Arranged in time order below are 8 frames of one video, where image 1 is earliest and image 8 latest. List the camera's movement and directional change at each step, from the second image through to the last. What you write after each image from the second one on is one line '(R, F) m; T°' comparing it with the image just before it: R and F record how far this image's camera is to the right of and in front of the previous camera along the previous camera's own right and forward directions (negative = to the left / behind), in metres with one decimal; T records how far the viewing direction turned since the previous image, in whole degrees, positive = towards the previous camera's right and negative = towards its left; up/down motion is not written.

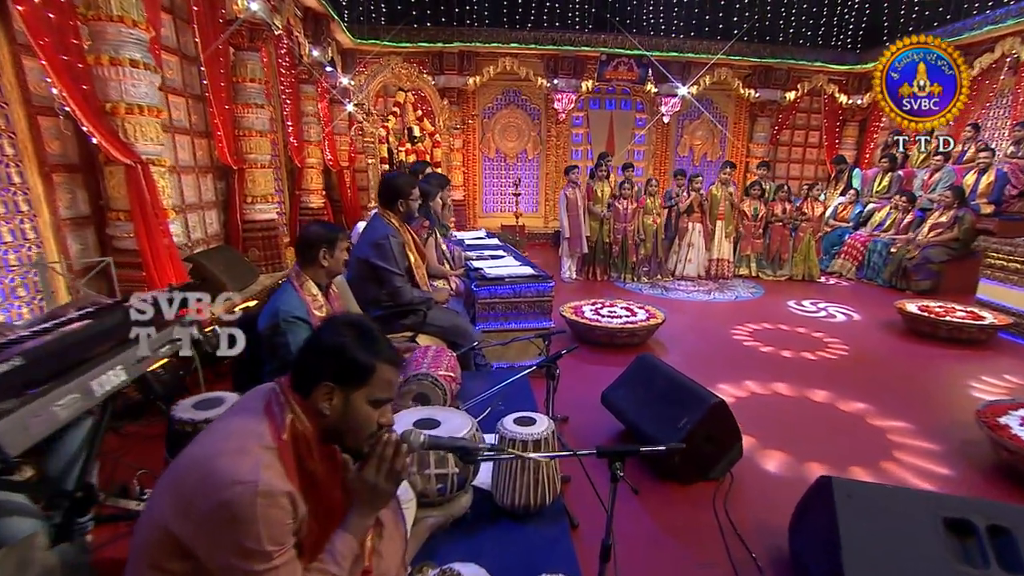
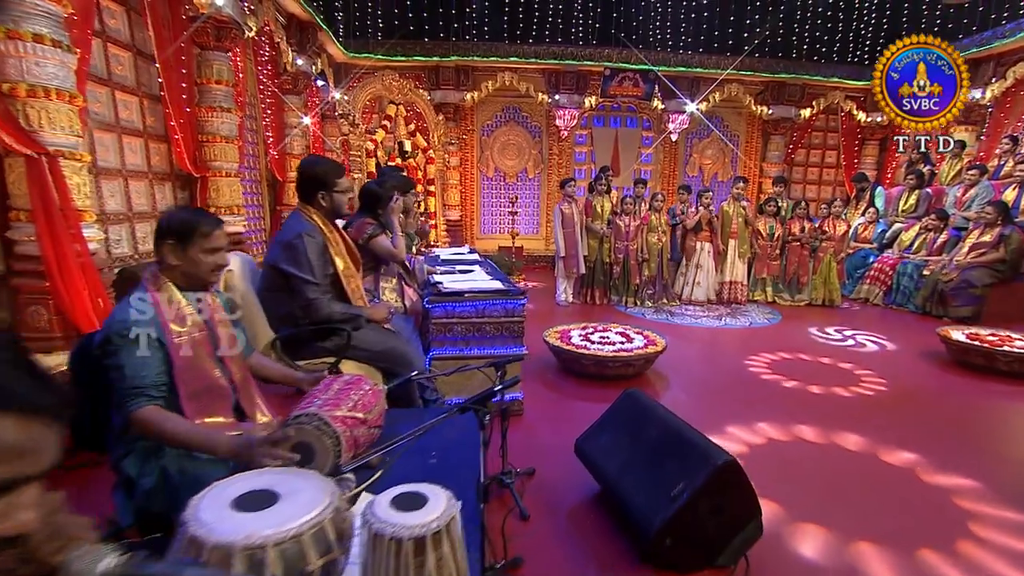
(+0.3, +0.6) m; -1°
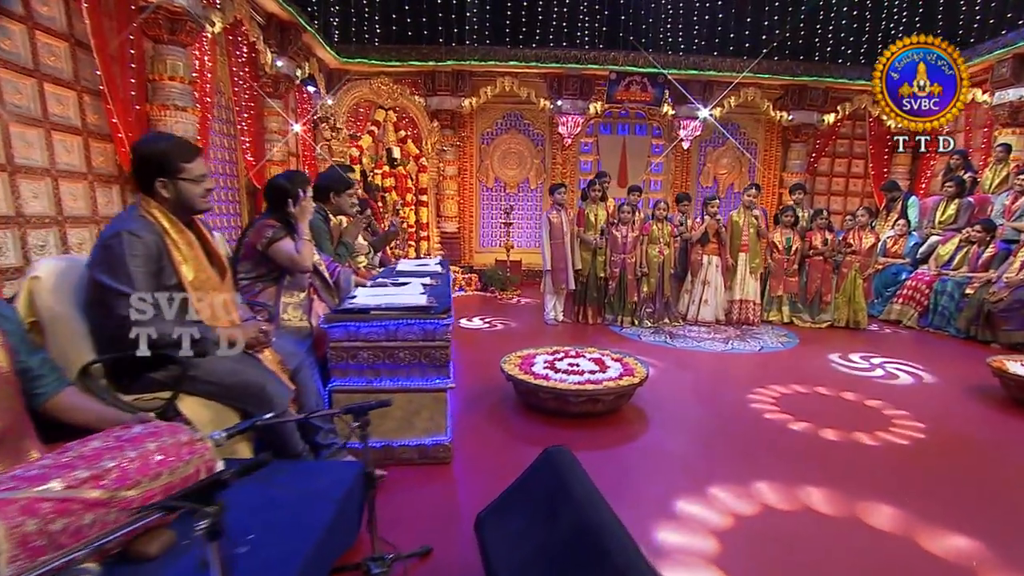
(+0.4, +0.6) m; -3°
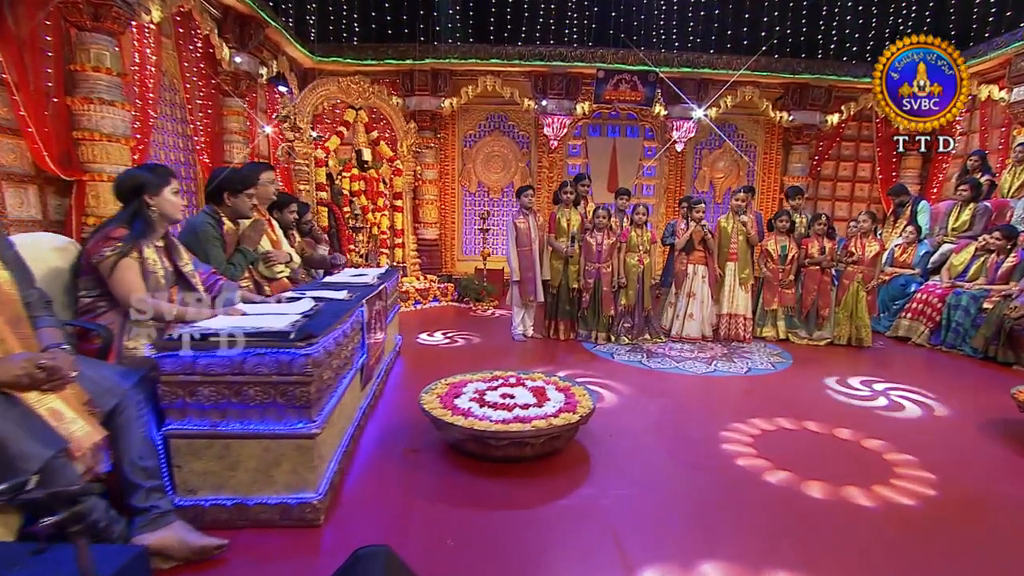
(+0.4, +0.5) m; -1°
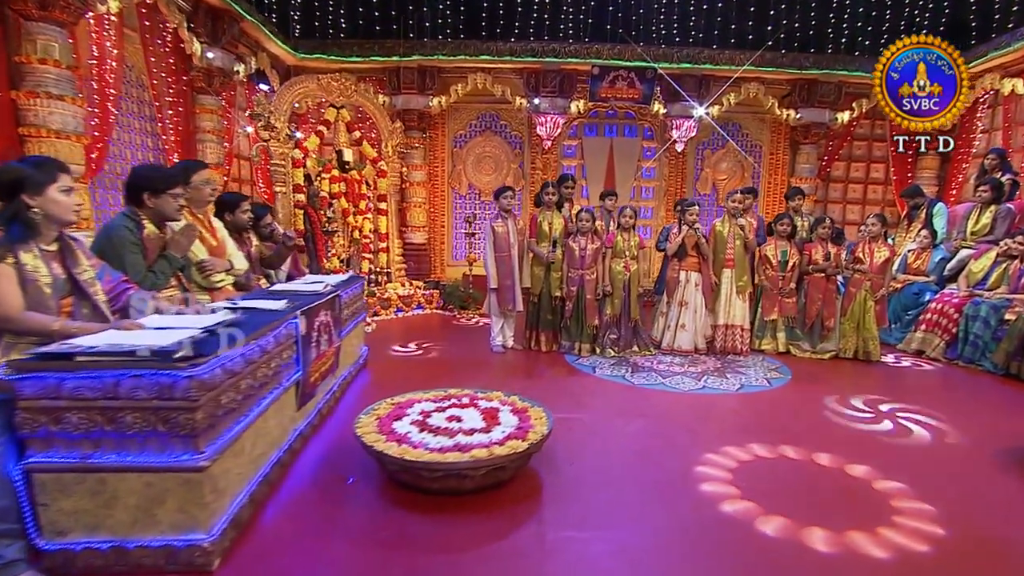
(+0.3, +0.3) m; -2°
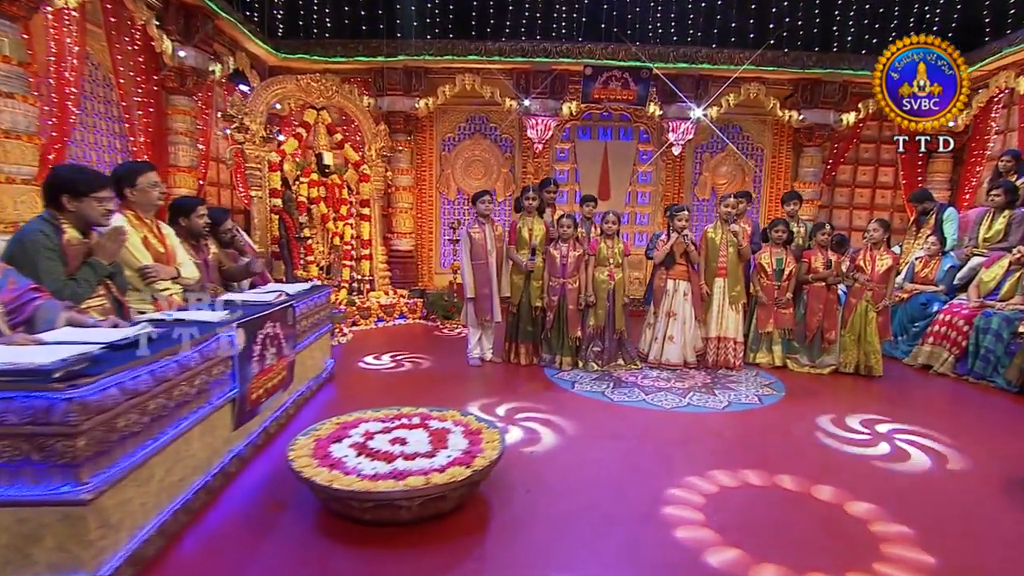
(+0.3, +0.2) m; -1°
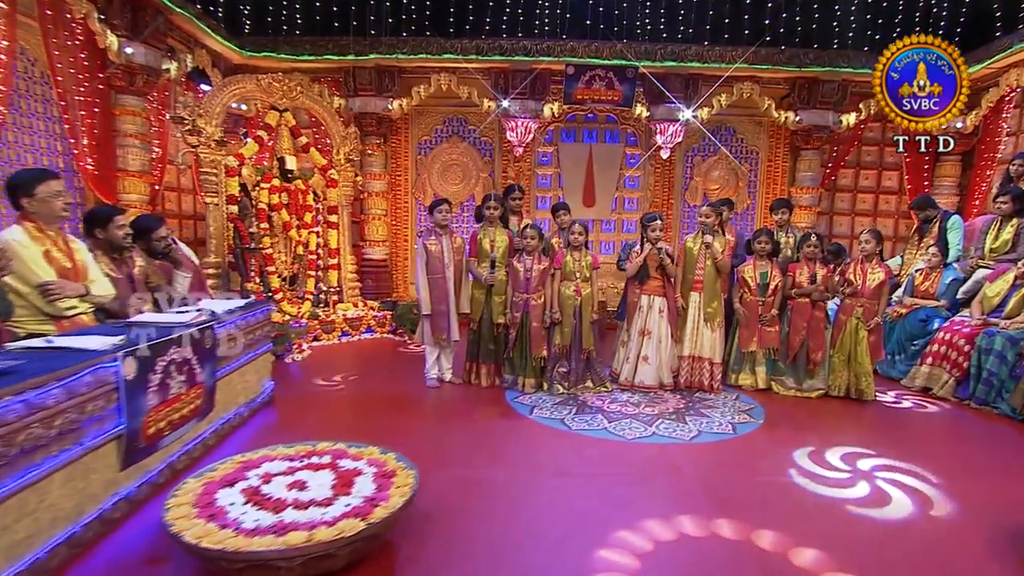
(+0.4, +0.3) m; -1°
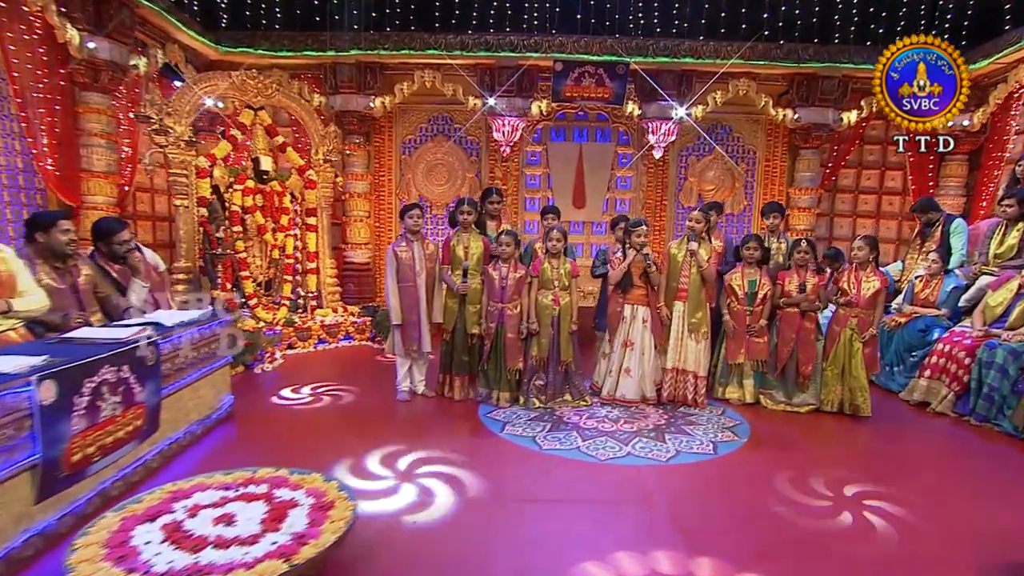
(+0.2, +0.2) m; -1°
